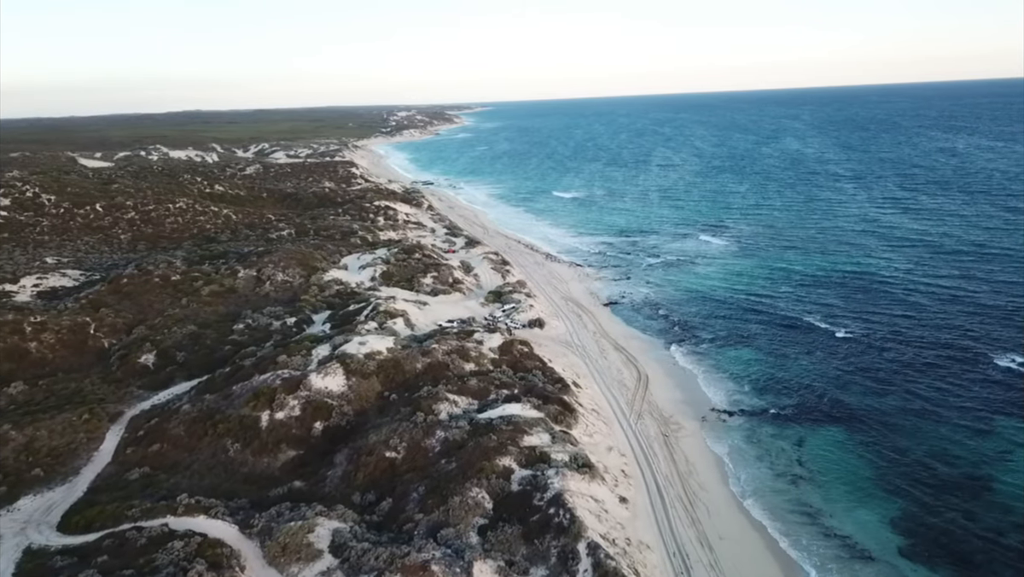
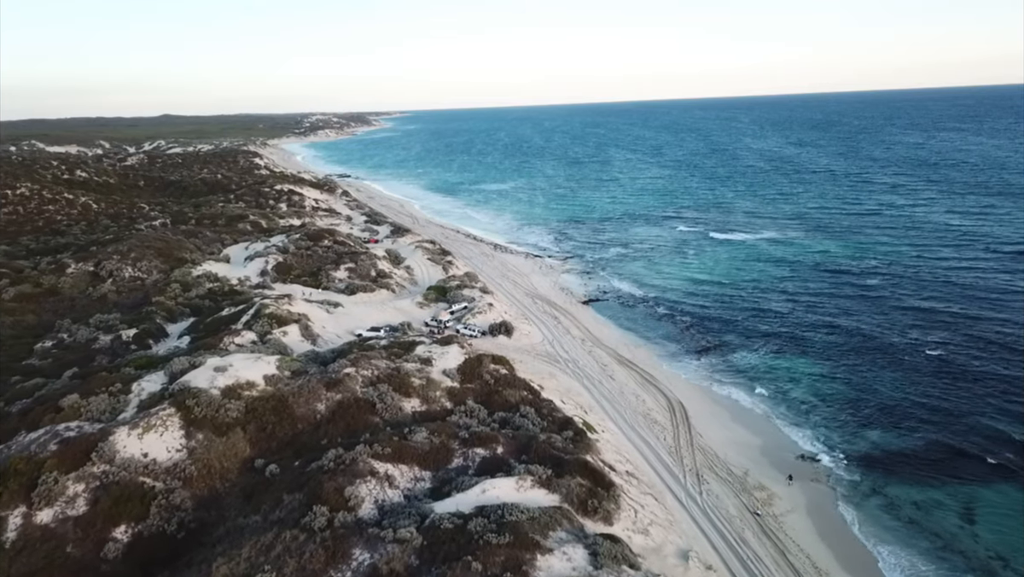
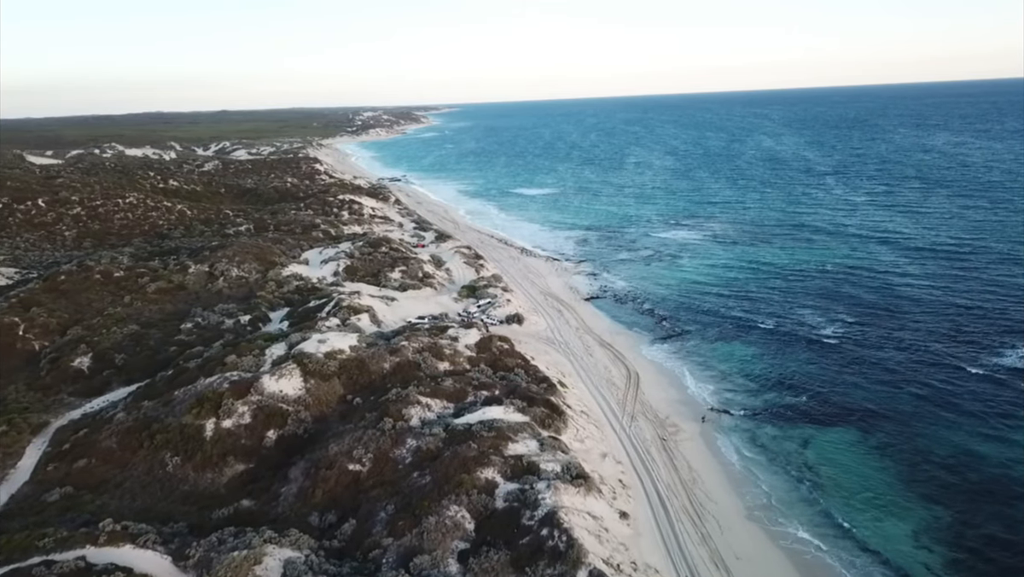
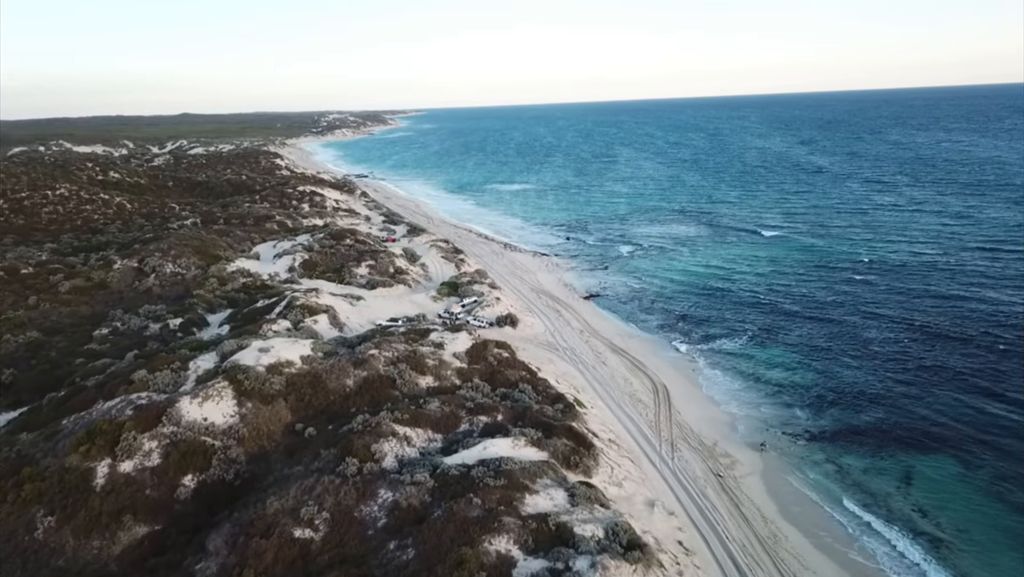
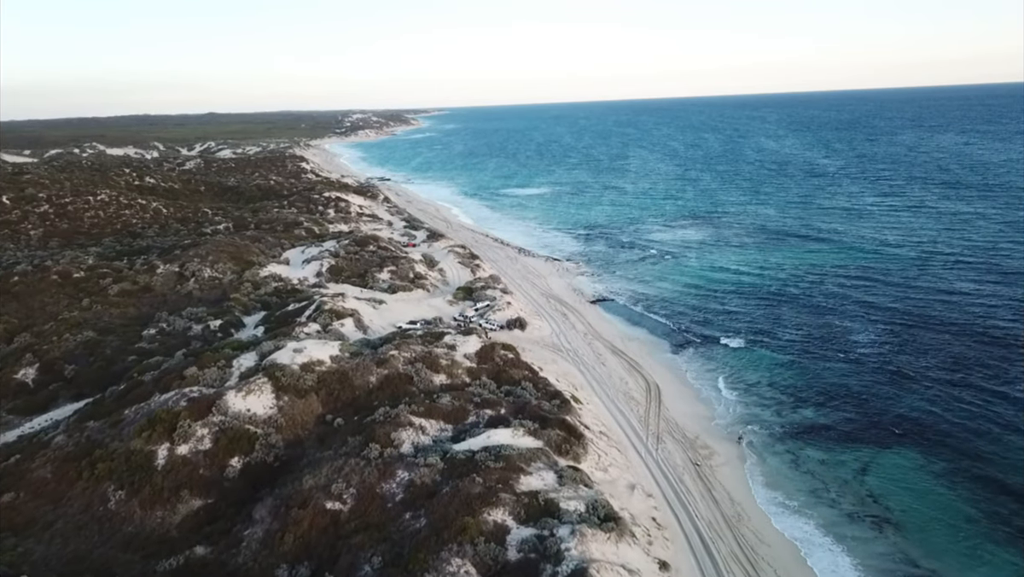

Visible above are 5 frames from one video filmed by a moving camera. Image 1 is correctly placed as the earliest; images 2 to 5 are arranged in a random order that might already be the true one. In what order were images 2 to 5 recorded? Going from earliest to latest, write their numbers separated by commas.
3, 5, 4, 2
